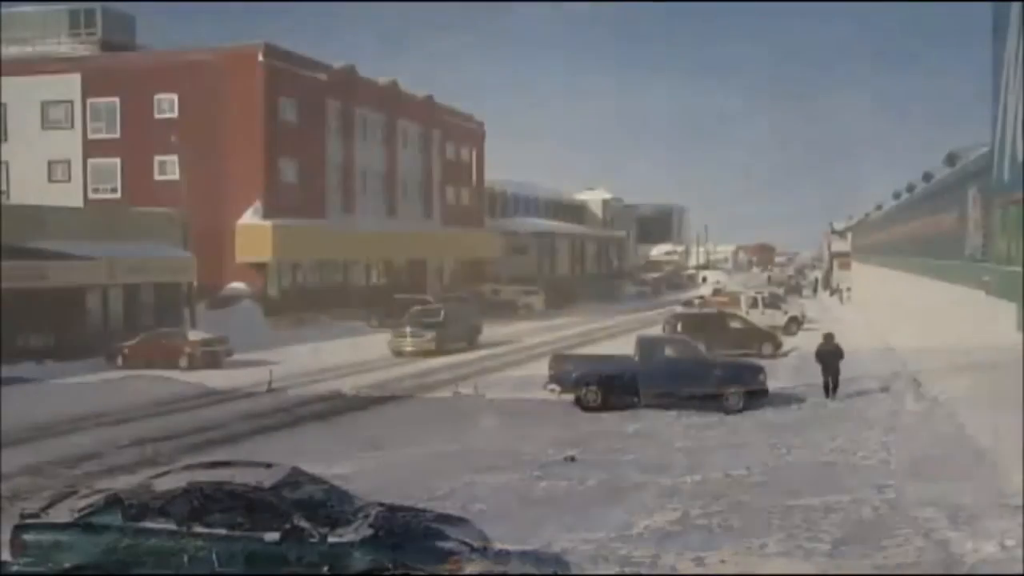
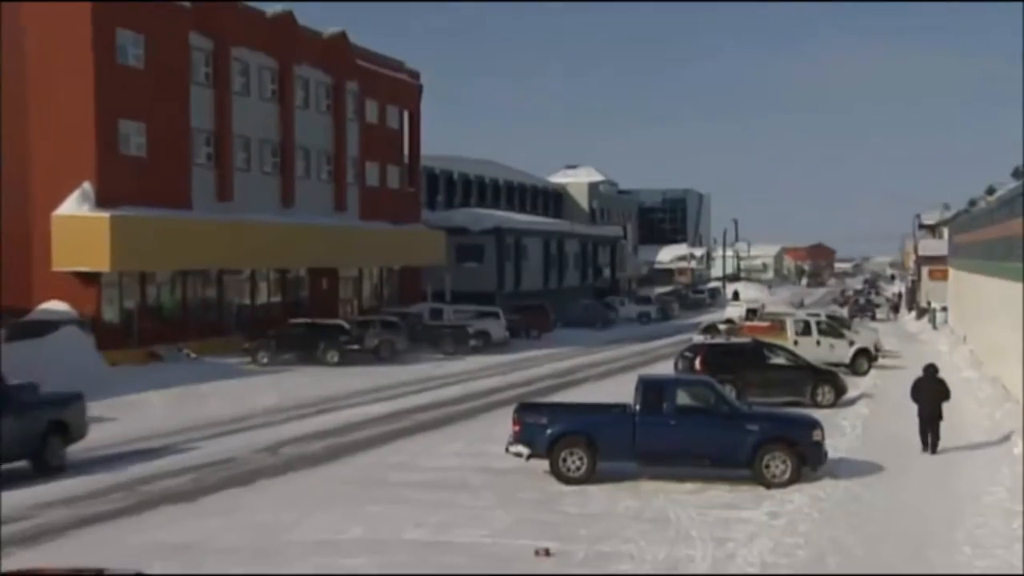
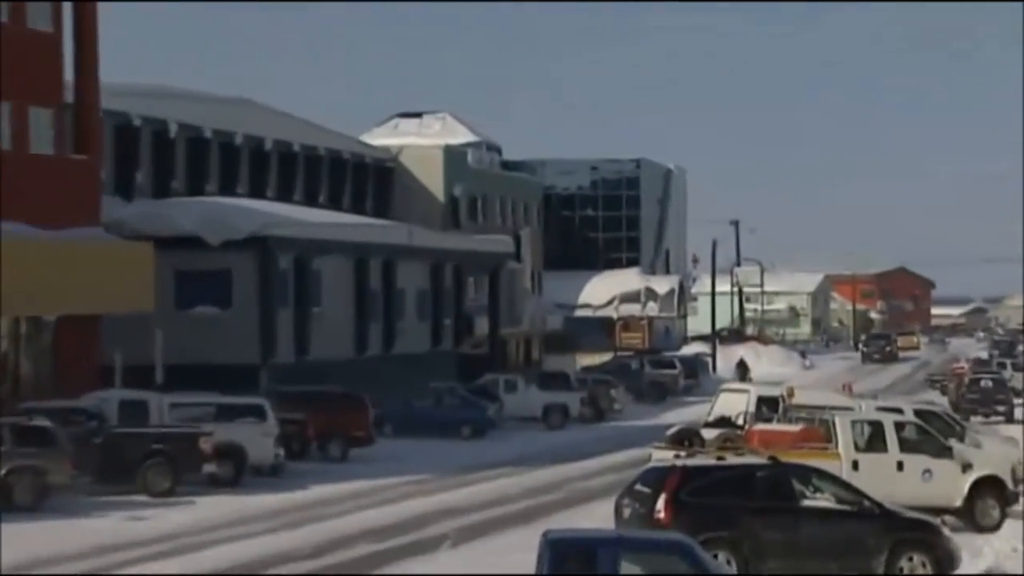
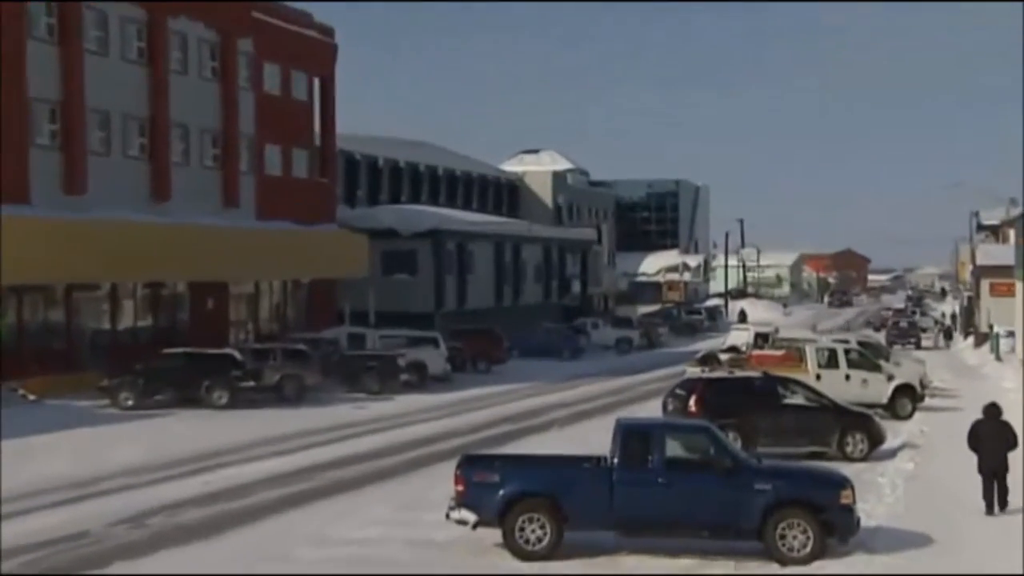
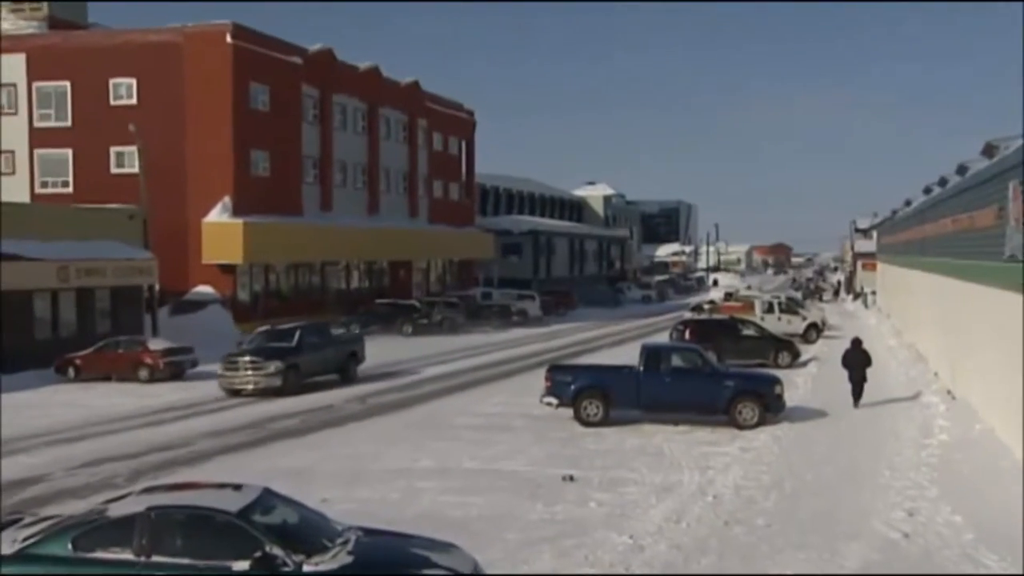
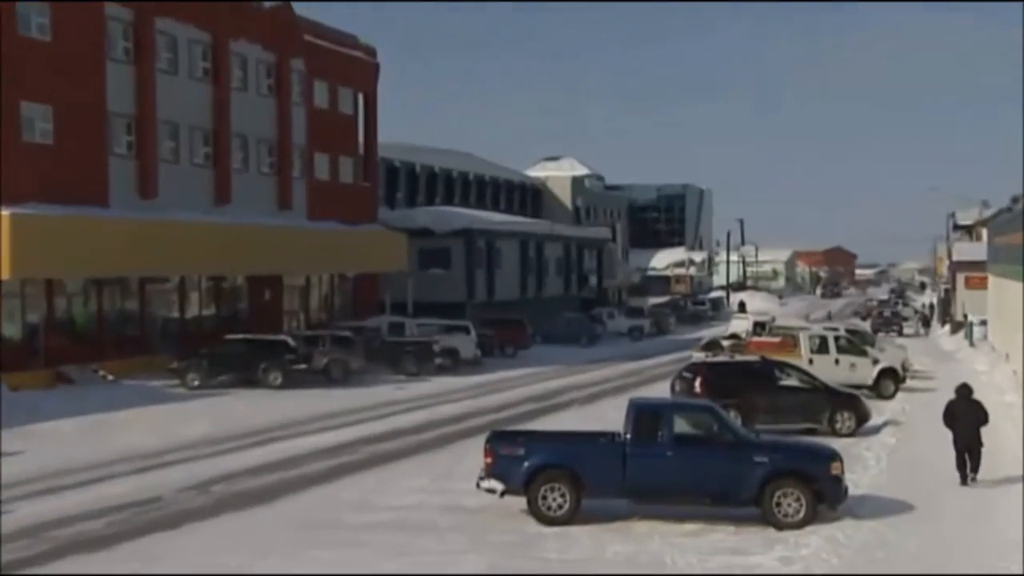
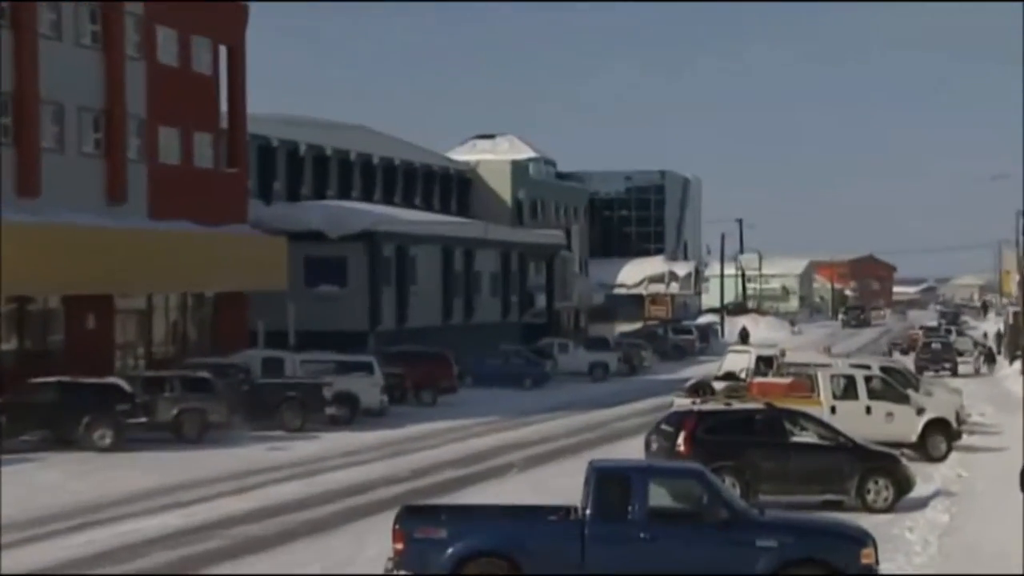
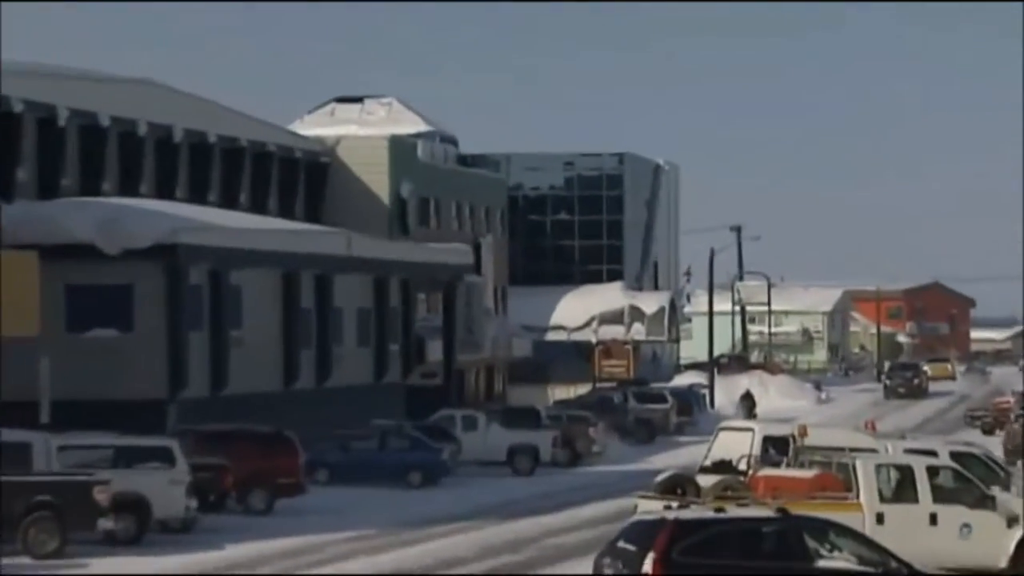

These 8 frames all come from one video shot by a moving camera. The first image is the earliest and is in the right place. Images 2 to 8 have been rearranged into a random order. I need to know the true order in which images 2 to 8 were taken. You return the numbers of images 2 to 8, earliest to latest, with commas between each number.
5, 2, 6, 4, 7, 3, 8
